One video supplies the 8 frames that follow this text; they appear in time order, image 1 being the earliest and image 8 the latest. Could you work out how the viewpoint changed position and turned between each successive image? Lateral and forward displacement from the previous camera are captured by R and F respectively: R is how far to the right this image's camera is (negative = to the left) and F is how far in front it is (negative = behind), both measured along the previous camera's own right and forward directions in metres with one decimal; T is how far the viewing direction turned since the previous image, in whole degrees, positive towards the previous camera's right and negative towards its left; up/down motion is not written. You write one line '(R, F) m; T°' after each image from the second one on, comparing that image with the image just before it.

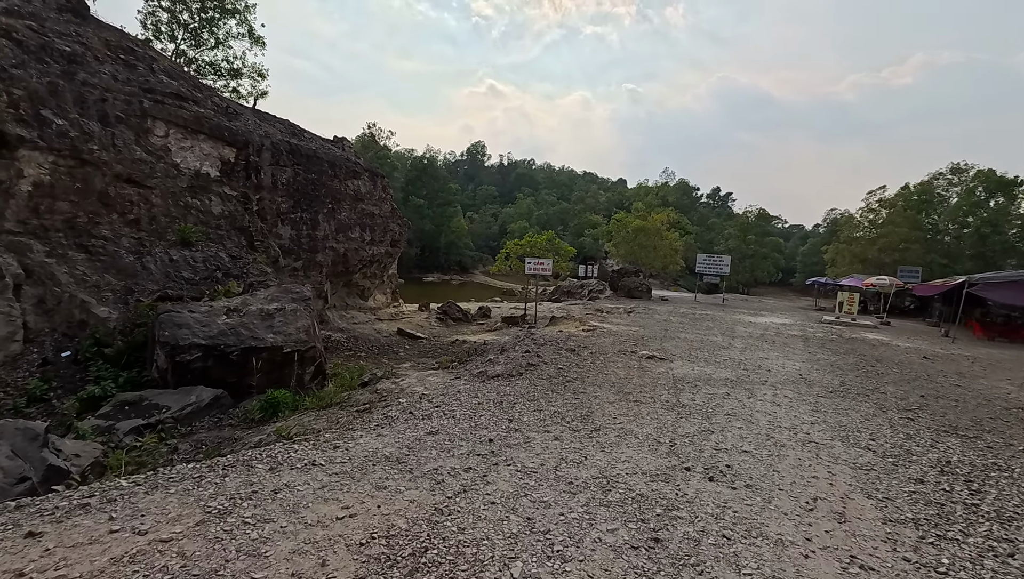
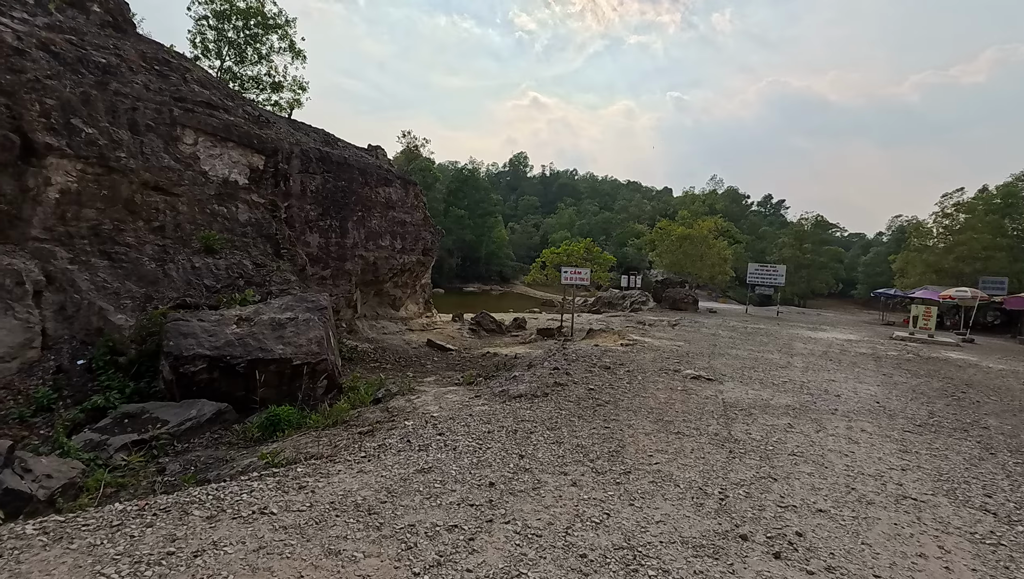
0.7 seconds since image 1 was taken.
(+0.3, +0.9) m; -5°
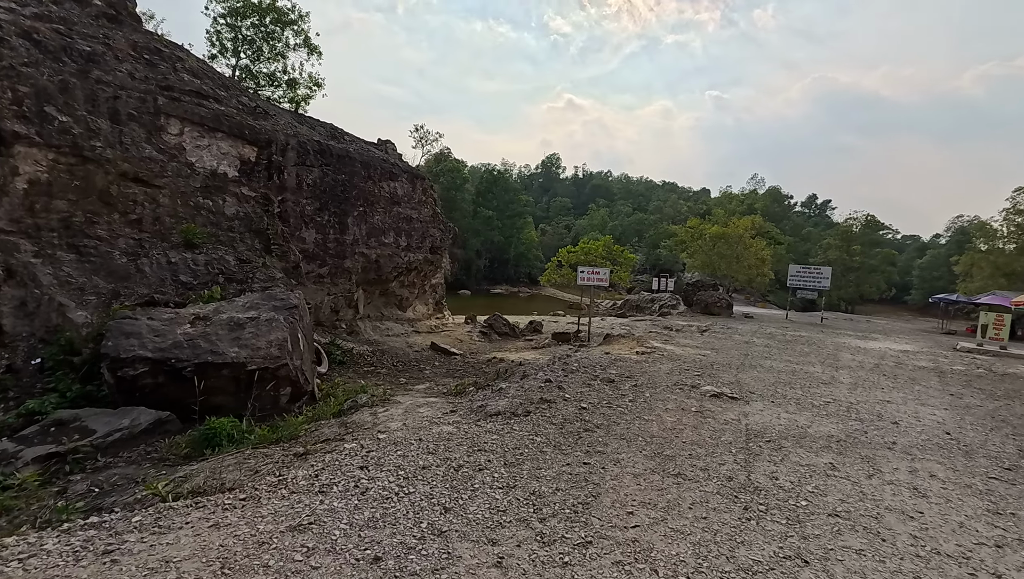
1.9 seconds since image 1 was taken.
(+0.7, +1.2) m; -4°
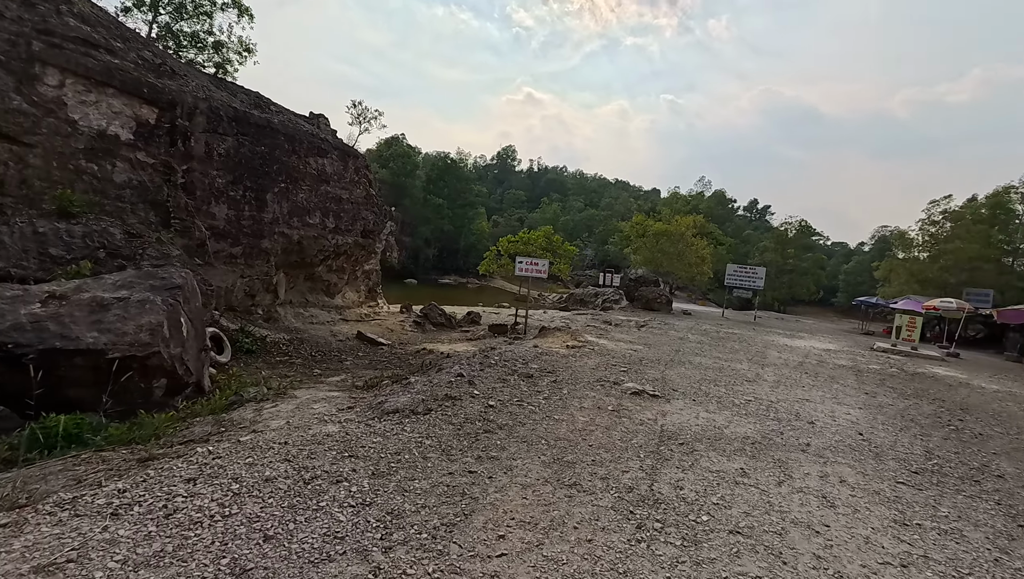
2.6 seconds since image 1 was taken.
(+0.6, +0.6) m; +6°
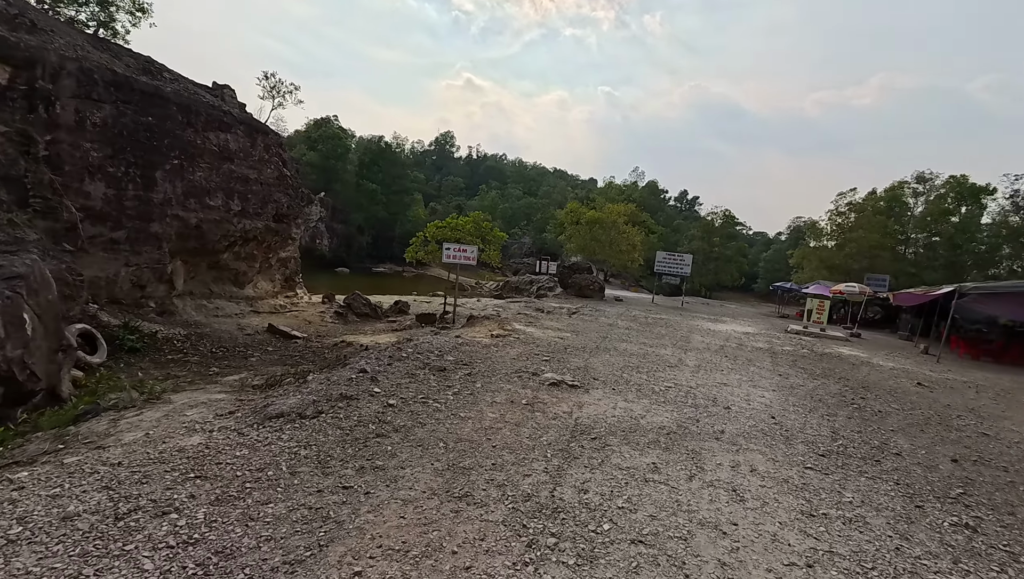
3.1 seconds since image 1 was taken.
(+0.4, +0.5) m; +7°
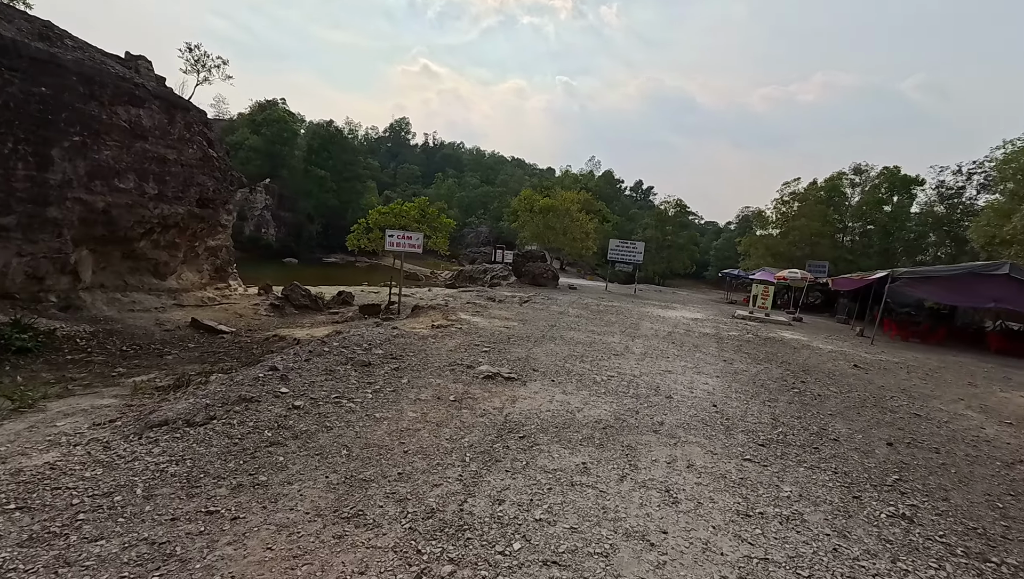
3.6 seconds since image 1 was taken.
(+0.4, +0.4) m; +5°
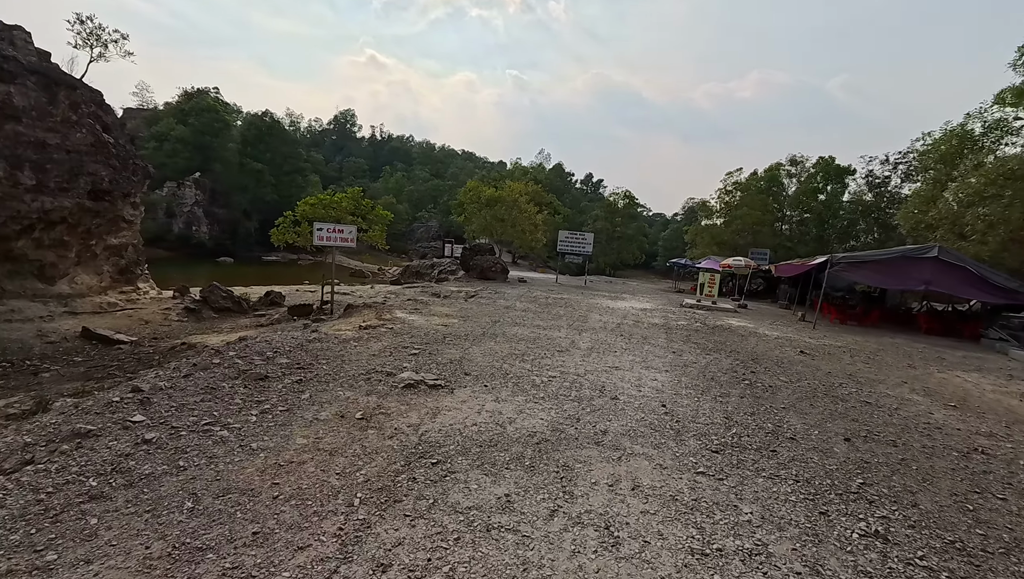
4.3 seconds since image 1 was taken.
(+0.3, +0.7) m; +5°
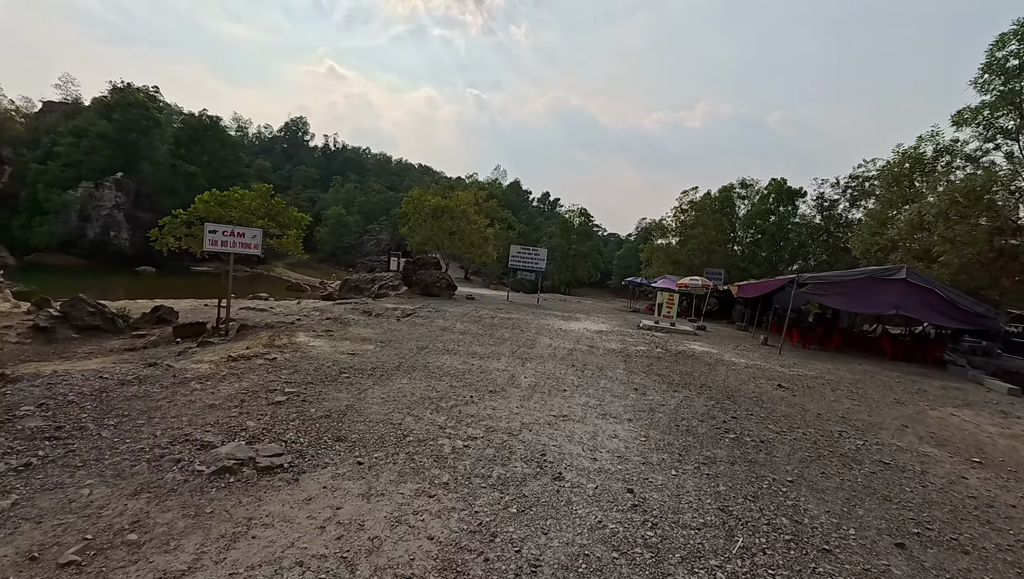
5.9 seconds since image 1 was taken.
(+0.5, +1.8) m; +5°
